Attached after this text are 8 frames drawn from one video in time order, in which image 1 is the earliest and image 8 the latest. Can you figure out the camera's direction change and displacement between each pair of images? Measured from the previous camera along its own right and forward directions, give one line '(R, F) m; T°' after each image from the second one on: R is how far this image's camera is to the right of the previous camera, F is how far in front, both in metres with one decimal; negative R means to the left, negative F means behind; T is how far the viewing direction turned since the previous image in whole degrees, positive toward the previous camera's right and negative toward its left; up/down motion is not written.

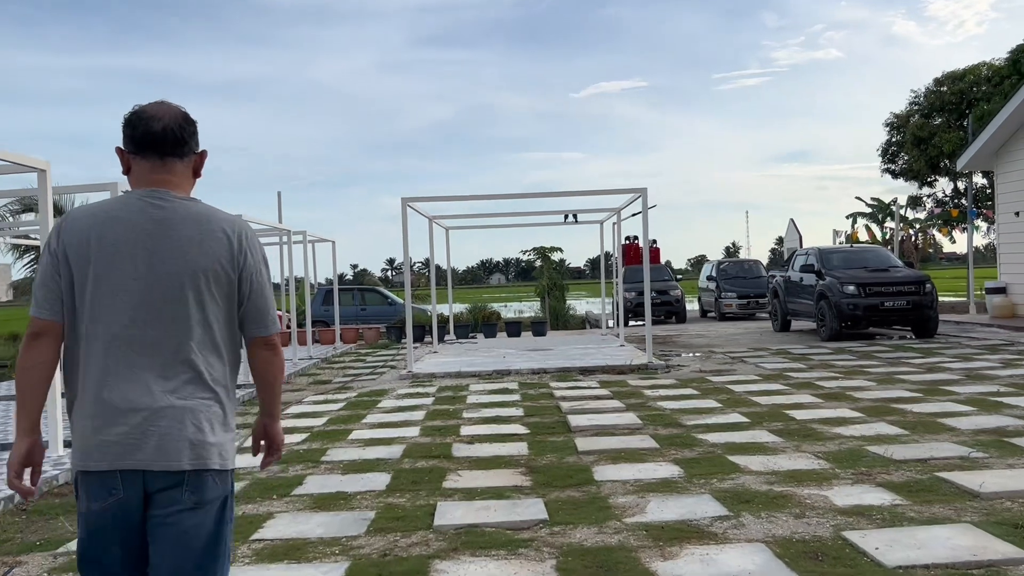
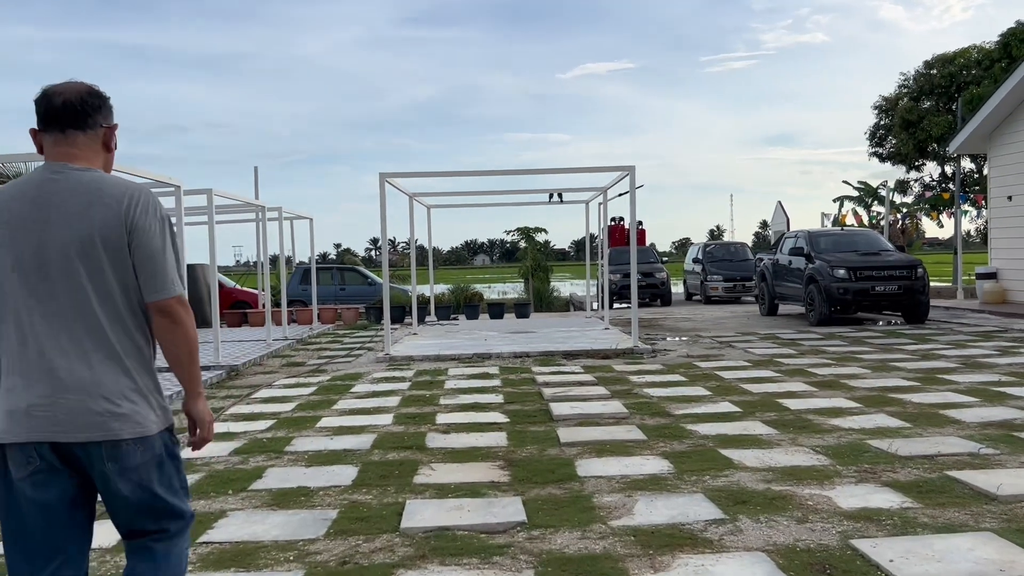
(0.0, +0.4) m; +1°
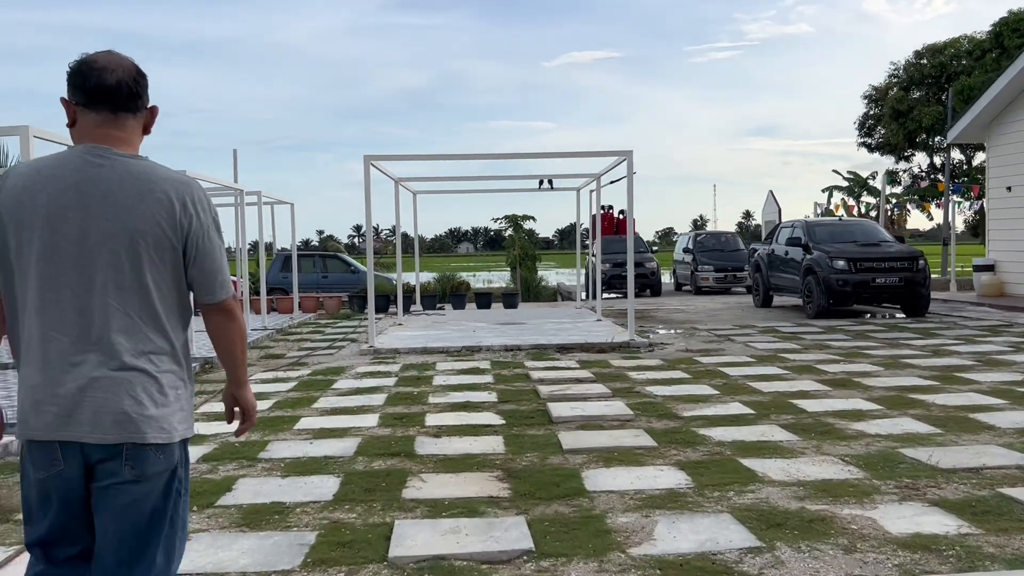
(-0.1, +0.5) m; +1°
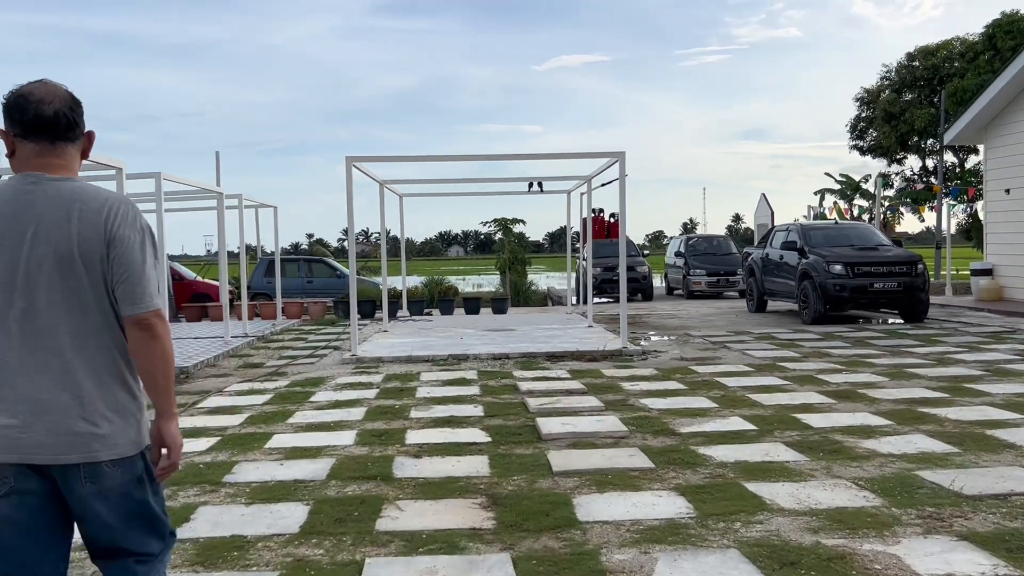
(0.0, +0.4) m; +1°
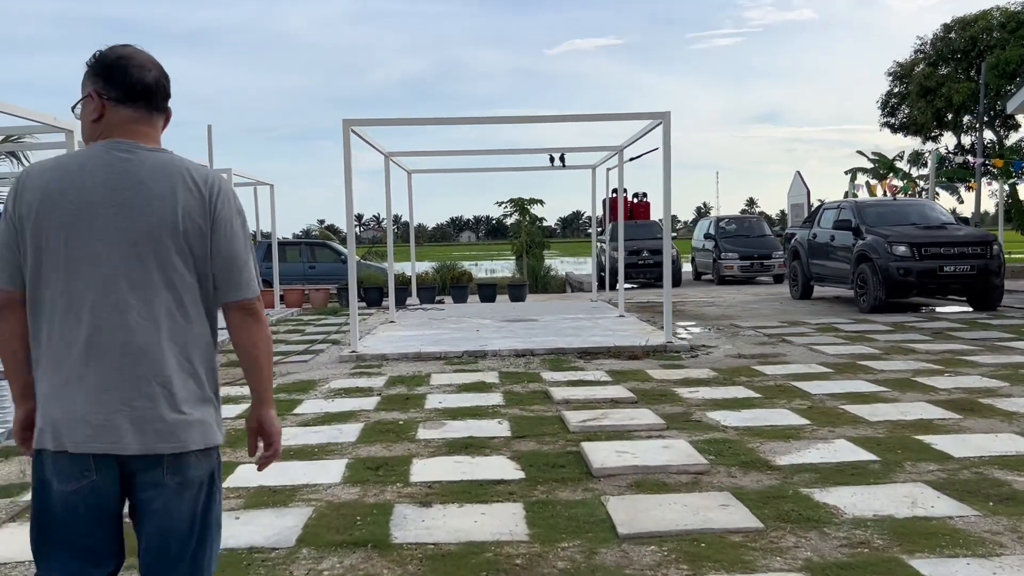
(-0.1, +1.3) m; -1°
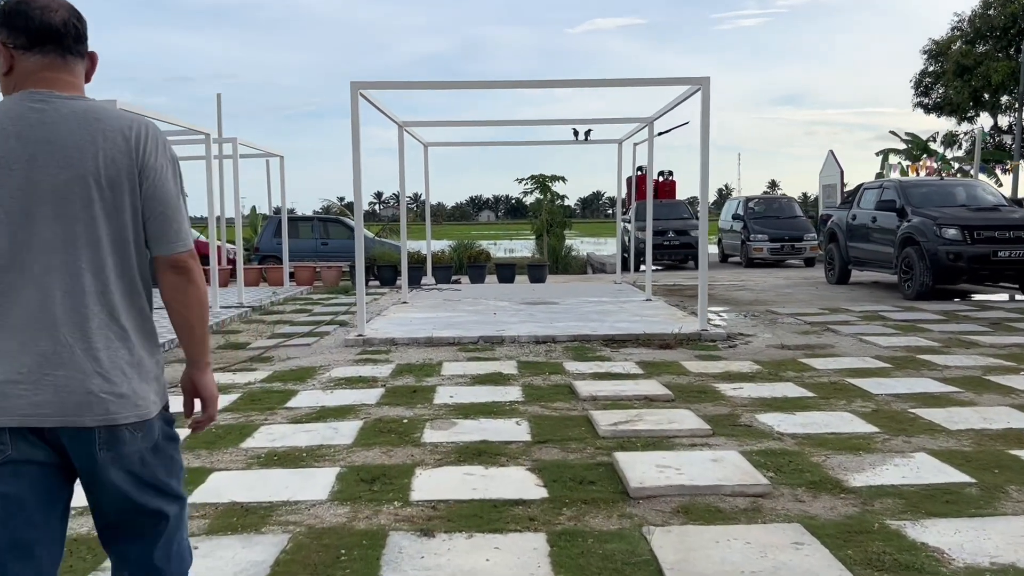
(0.0, +0.7) m; -1°
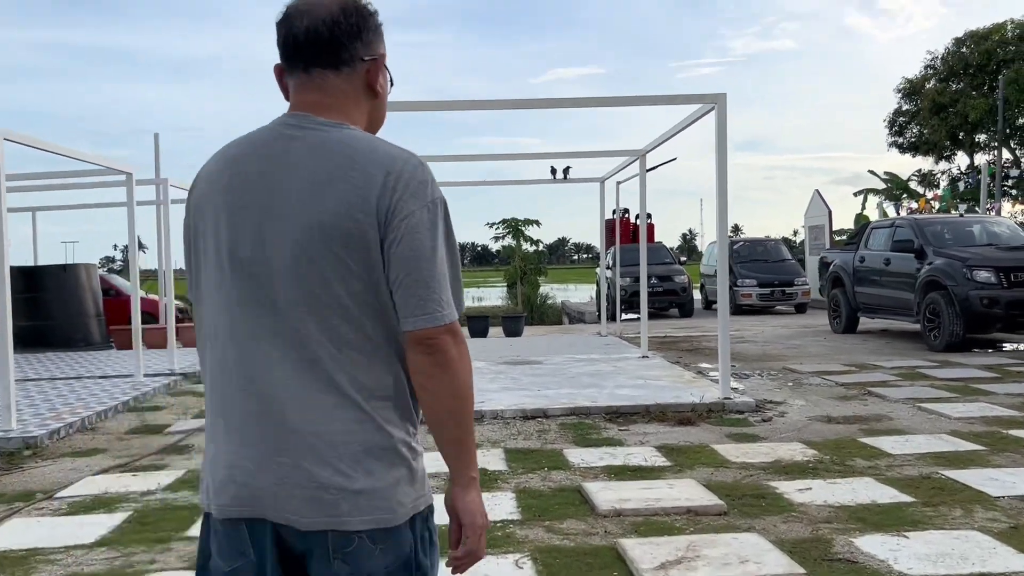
(-0.1, +1.3) m; +2°
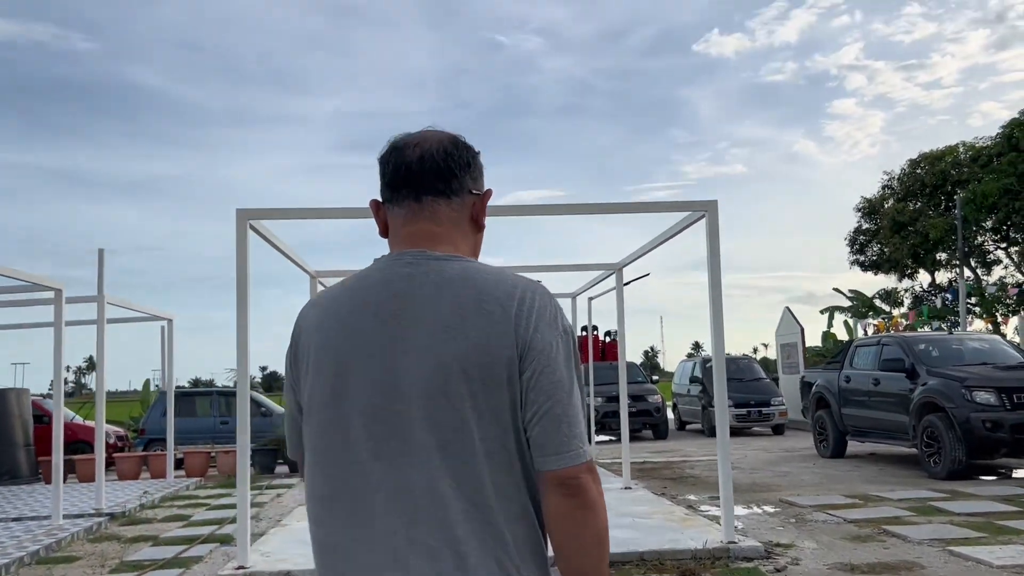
(-0.1, +0.7) m; +2°
